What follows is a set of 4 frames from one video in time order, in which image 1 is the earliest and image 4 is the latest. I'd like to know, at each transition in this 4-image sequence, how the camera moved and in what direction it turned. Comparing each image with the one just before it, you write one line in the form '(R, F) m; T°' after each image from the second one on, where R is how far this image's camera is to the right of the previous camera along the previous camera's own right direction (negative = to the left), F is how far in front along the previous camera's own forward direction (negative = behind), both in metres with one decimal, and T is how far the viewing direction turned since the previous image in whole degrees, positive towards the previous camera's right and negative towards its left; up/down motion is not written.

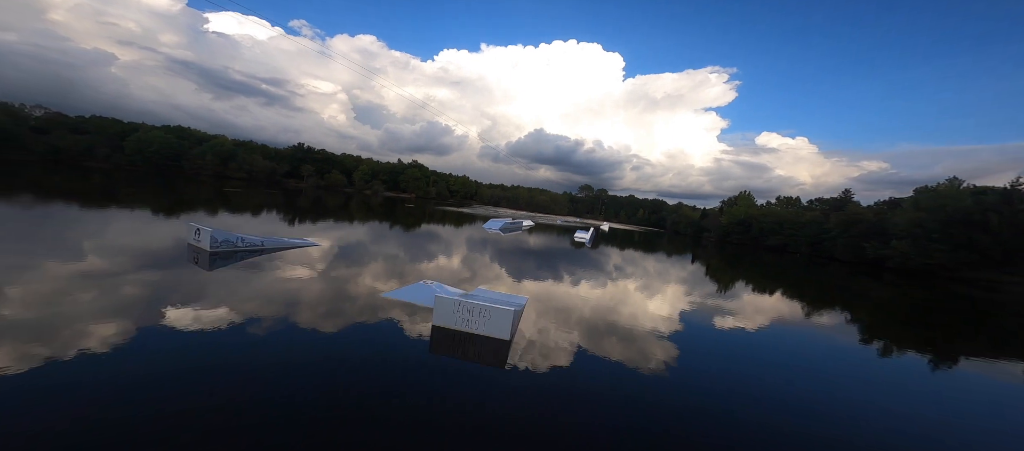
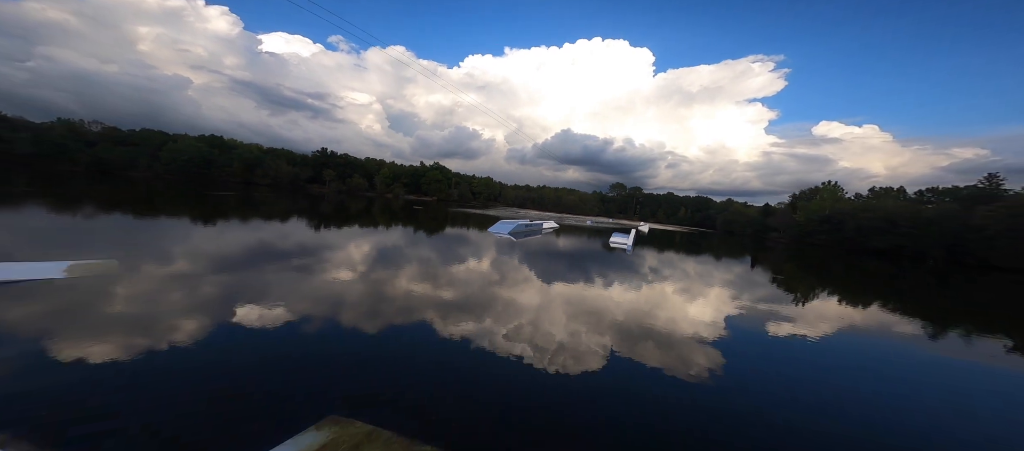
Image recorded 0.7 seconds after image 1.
(+5.9, +0.6) m; -7°
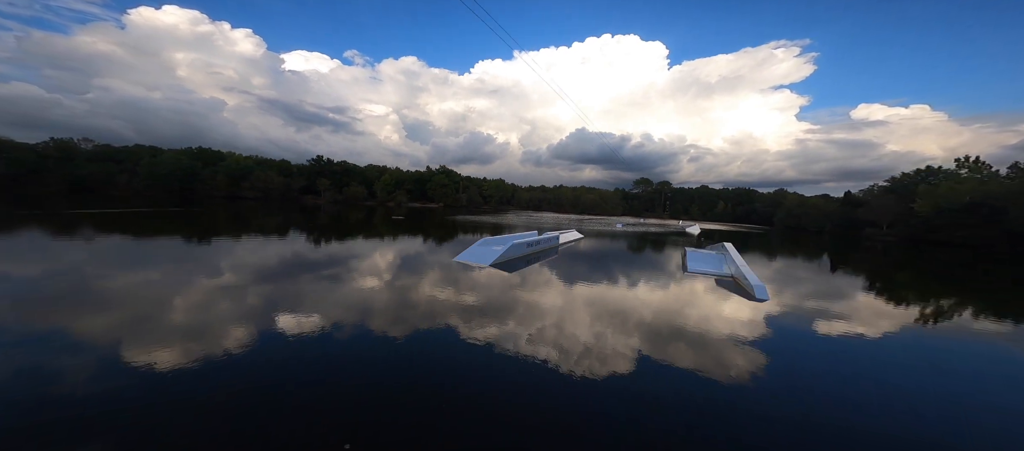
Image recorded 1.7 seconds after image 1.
(+2.7, +1.4) m; -4°
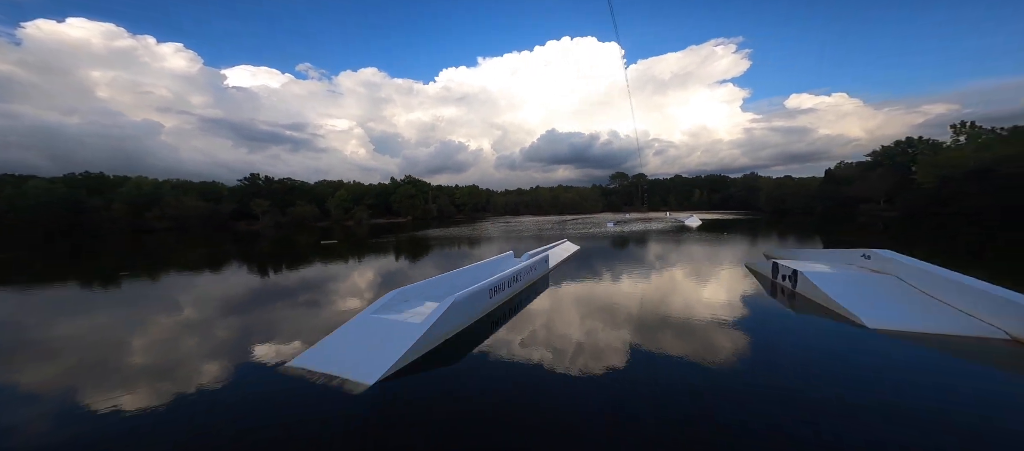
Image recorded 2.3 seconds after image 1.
(-5.4, +0.4) m; +4°
